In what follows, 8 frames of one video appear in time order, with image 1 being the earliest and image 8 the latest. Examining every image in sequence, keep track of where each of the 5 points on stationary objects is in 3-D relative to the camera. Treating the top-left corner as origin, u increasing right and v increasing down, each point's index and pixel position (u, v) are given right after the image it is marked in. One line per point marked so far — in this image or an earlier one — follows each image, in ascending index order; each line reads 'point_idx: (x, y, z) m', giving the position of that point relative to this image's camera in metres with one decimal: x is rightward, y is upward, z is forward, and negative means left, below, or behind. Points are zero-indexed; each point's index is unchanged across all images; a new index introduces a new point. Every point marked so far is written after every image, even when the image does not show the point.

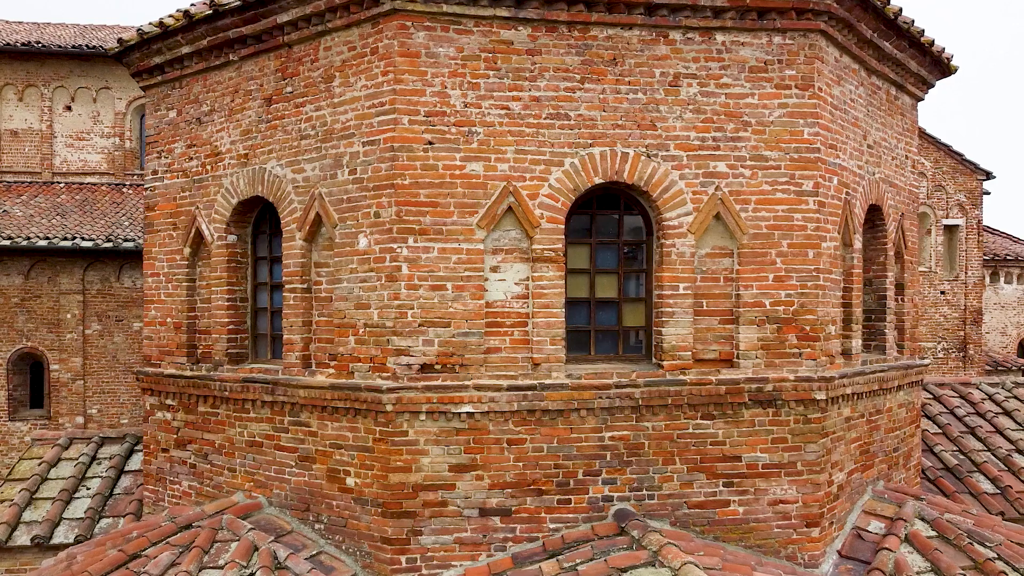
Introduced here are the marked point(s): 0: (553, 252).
0: (+0.3, +0.3, +6.2) m
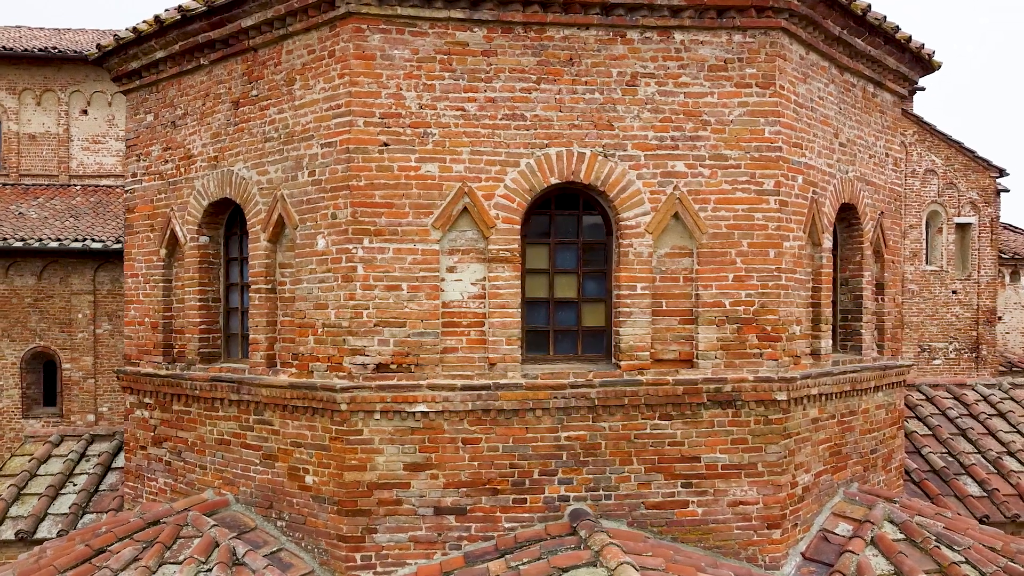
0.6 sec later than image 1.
0: (0.0, +0.3, +6.2) m
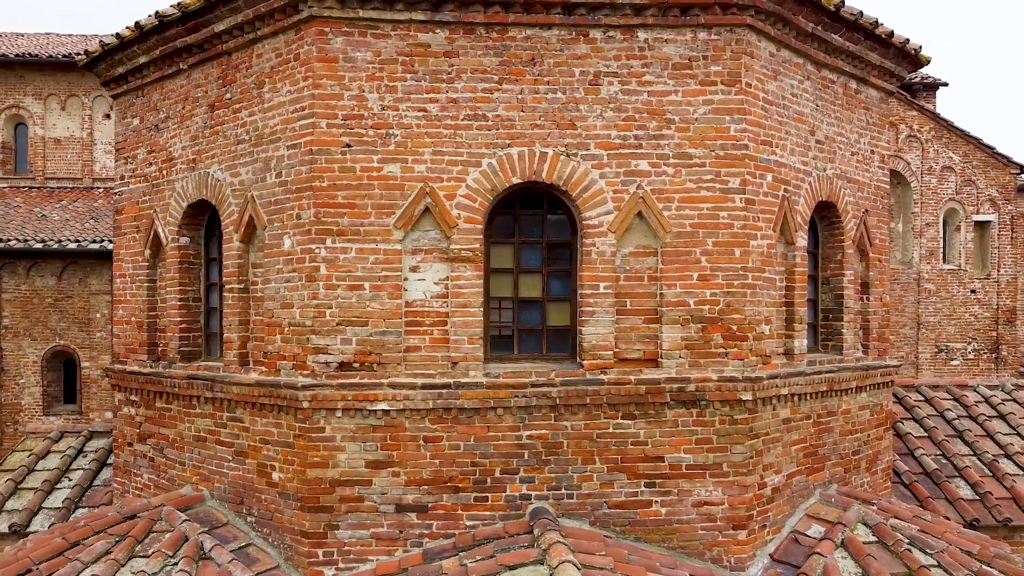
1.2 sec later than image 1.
0: (-0.3, +0.3, +6.2) m
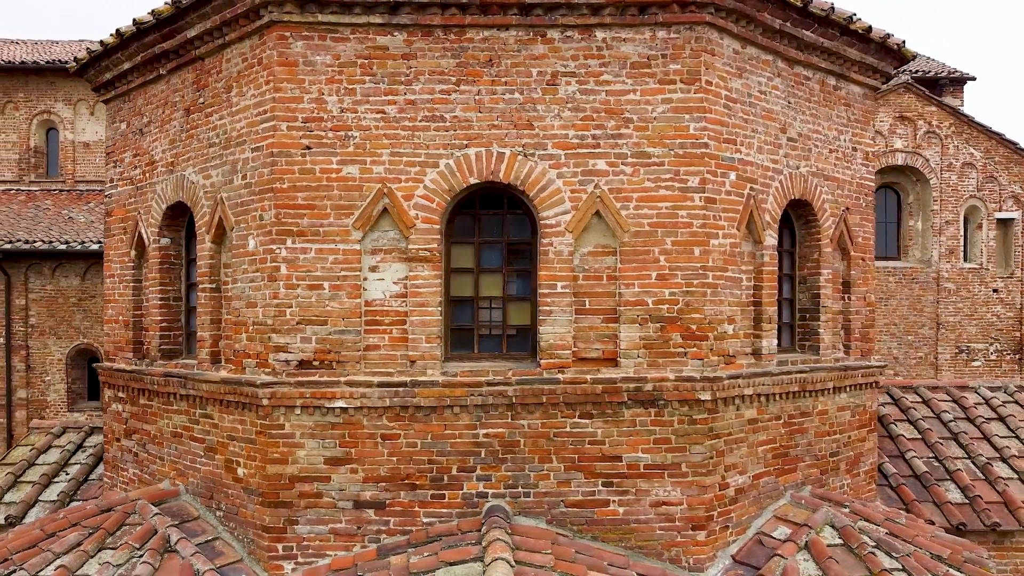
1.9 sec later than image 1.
0: (-0.7, +0.3, +6.3) m
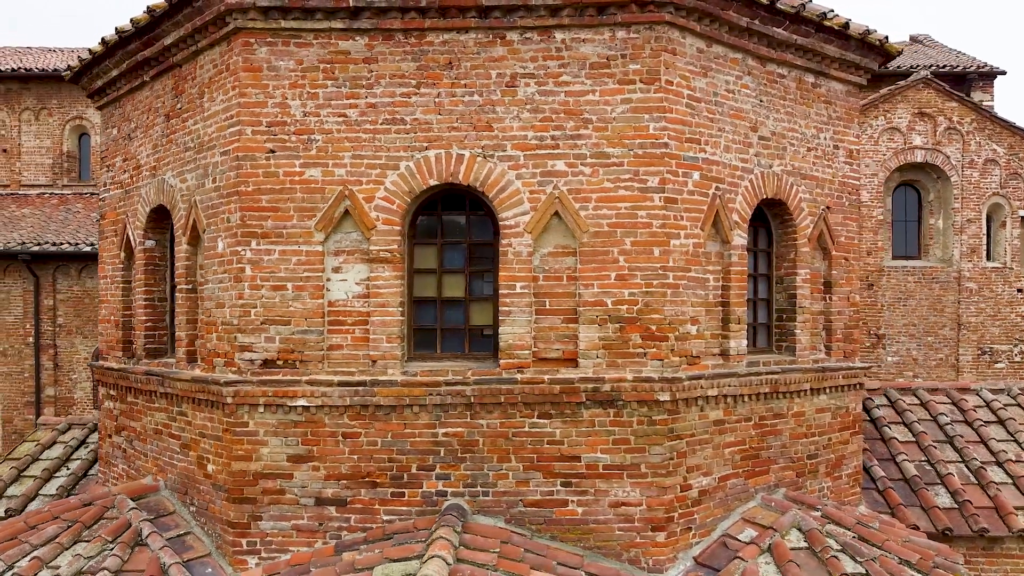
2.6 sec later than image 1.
0: (-1.0, +0.3, +6.4) m
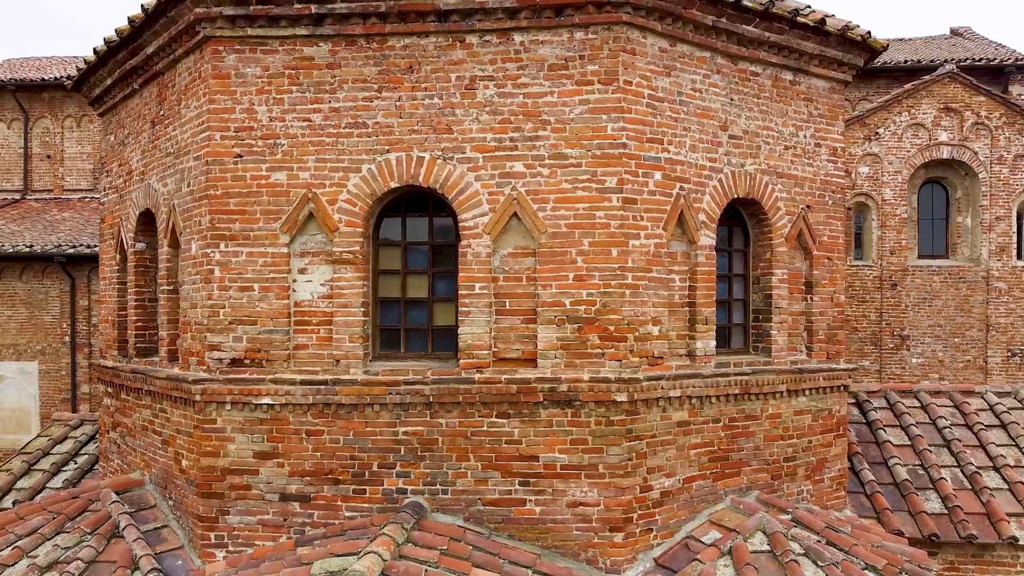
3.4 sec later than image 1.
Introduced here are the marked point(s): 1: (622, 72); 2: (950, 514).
0: (-1.4, +0.3, +6.5) m
1: (+0.9, +1.8, +6.3) m
2: (+4.6, -2.4, +8.1) m
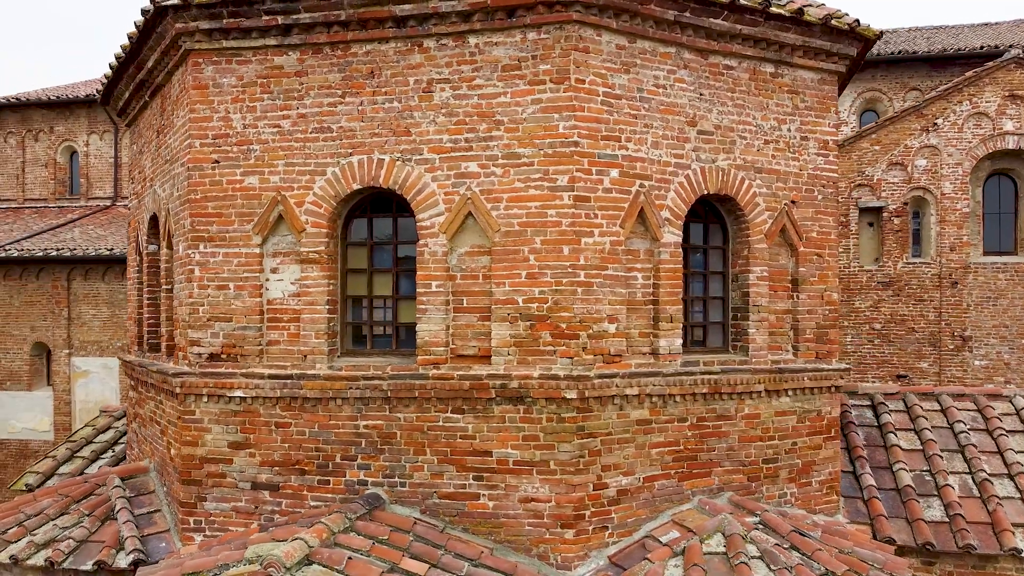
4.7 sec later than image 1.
0: (-1.7, +0.3, +6.8) m
1: (+0.5, +1.8, +6.4) m
2: (+4.4, -2.3, +7.7) m
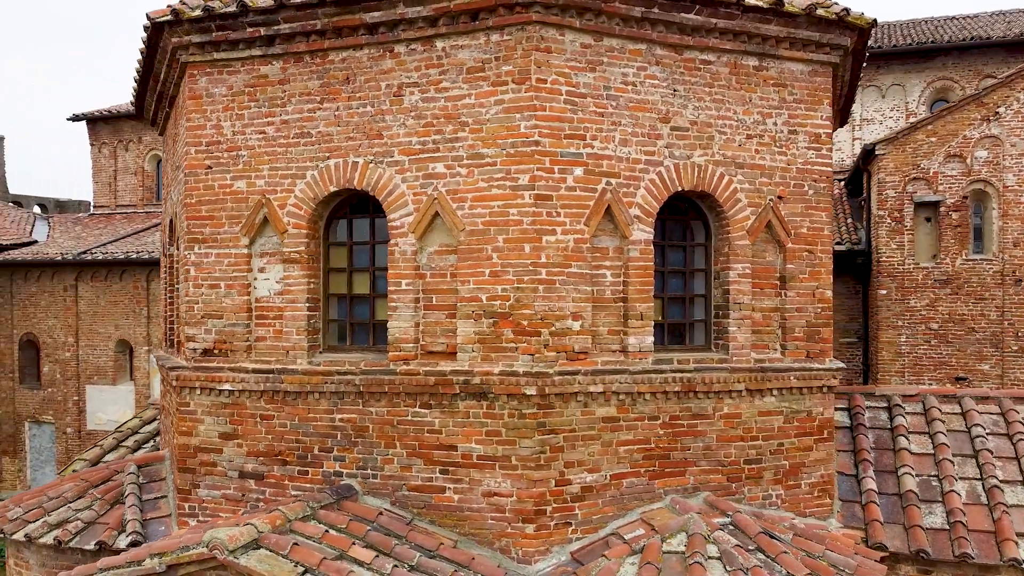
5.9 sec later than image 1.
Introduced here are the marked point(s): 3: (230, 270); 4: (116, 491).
0: (-2.0, +0.3, +7.1) m
1: (+0.2, +1.8, +6.4) m
2: (+4.2, -2.3, +7.3) m
3: (-2.7, +0.2, +7.3) m
4: (-4.1, -2.1, +8.0) m
